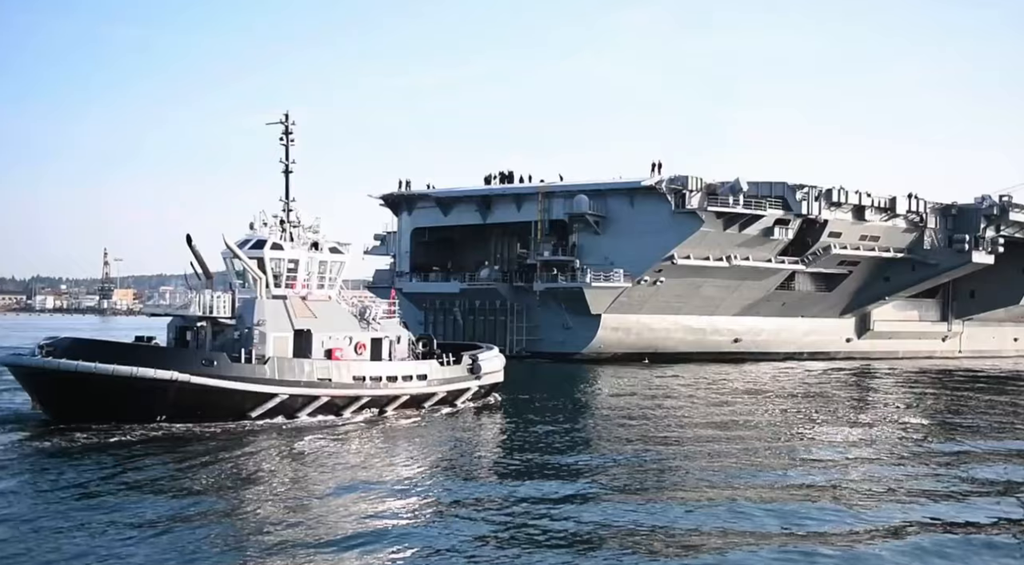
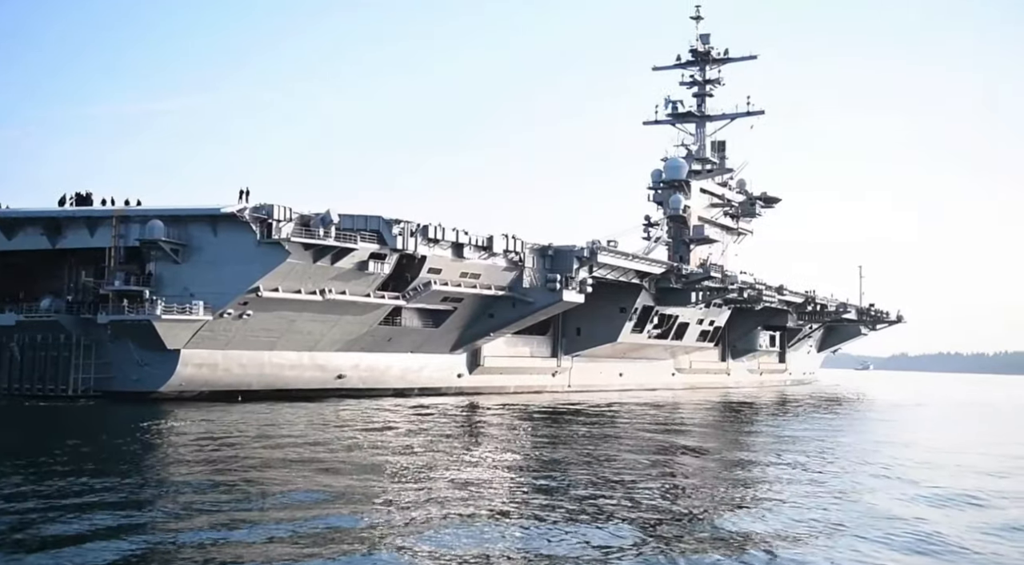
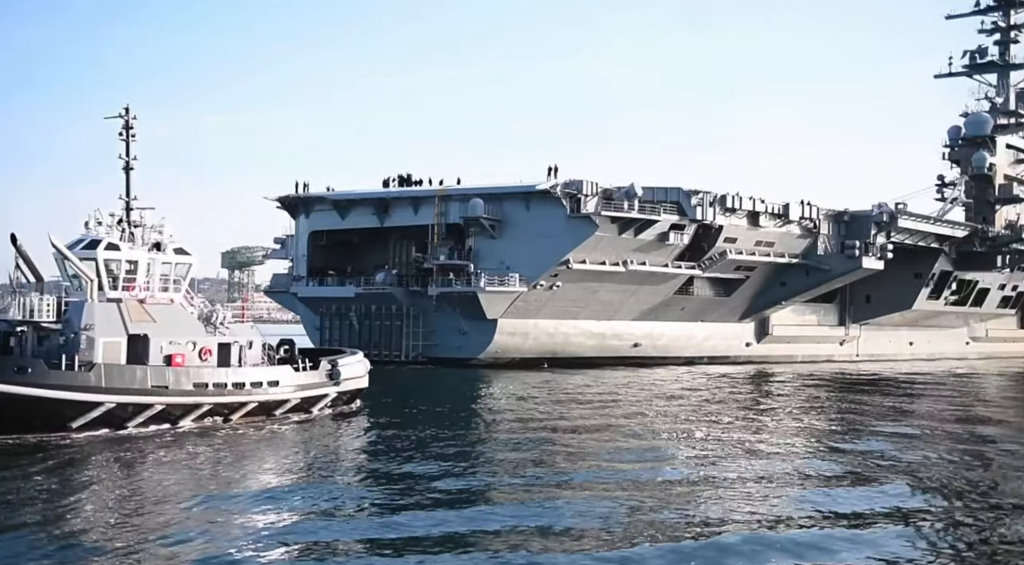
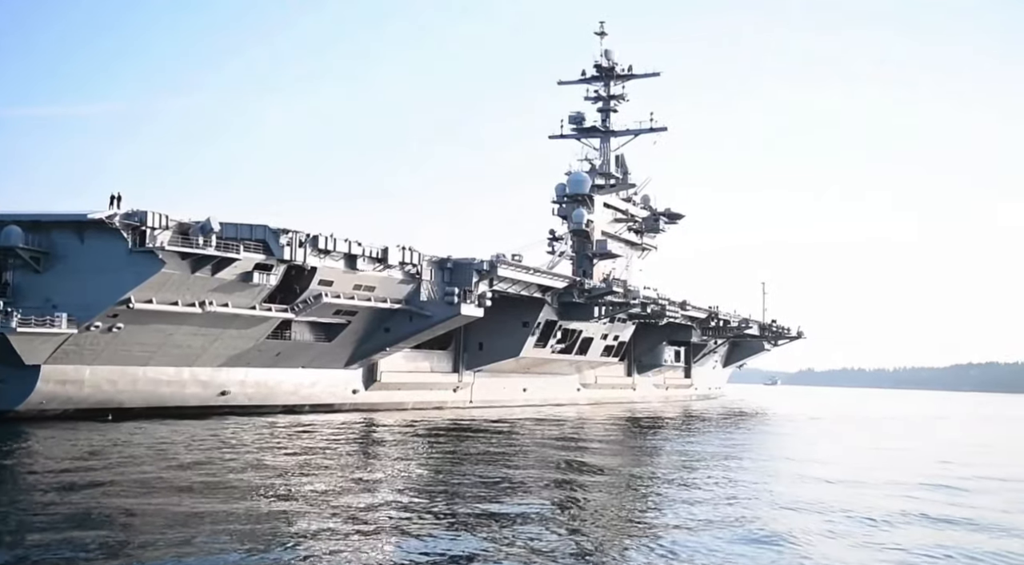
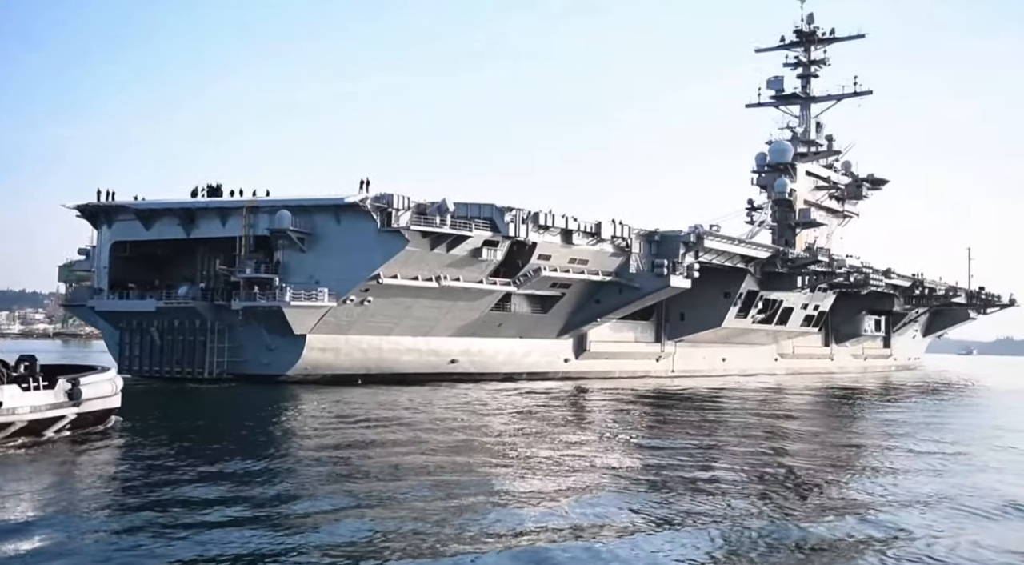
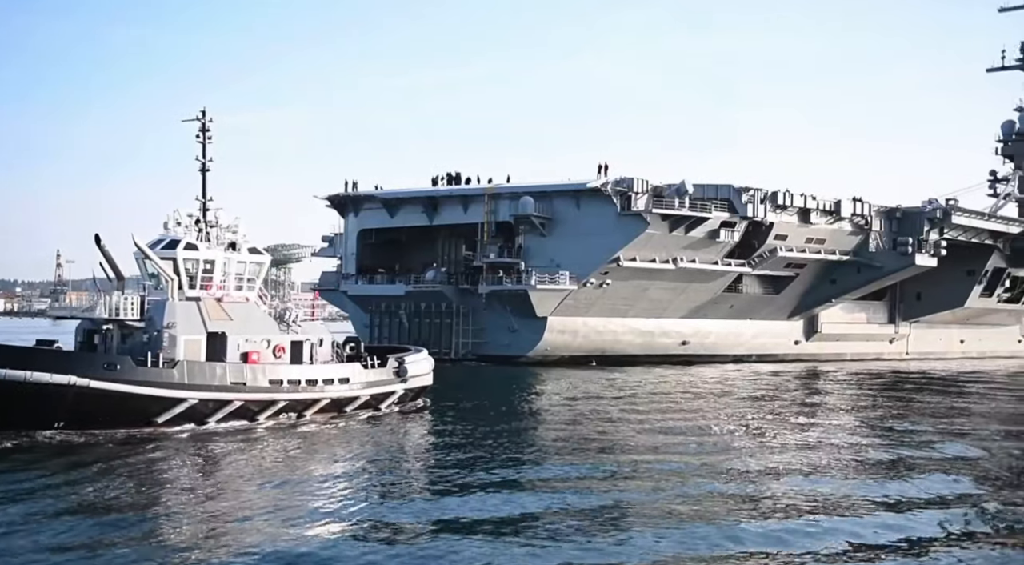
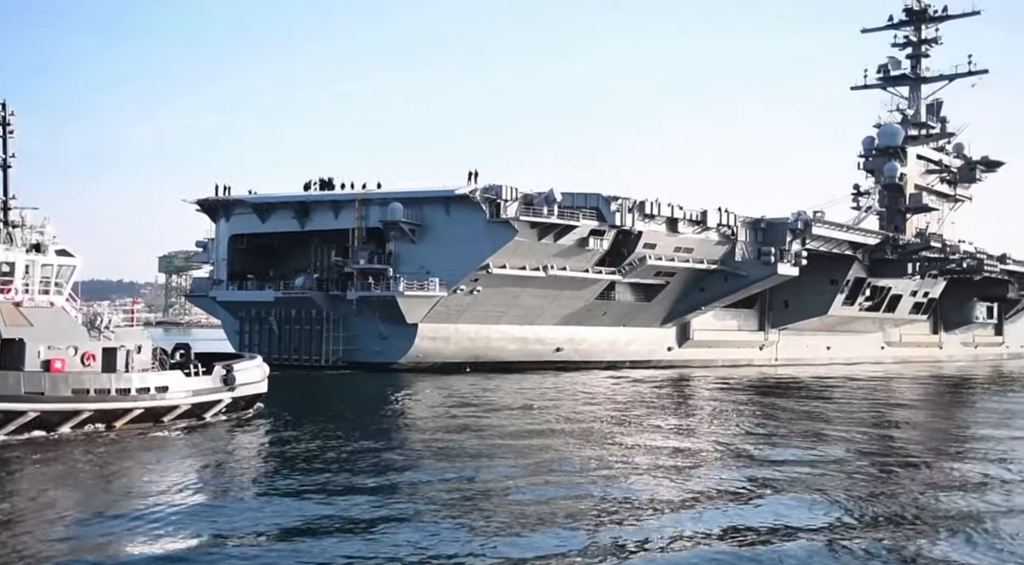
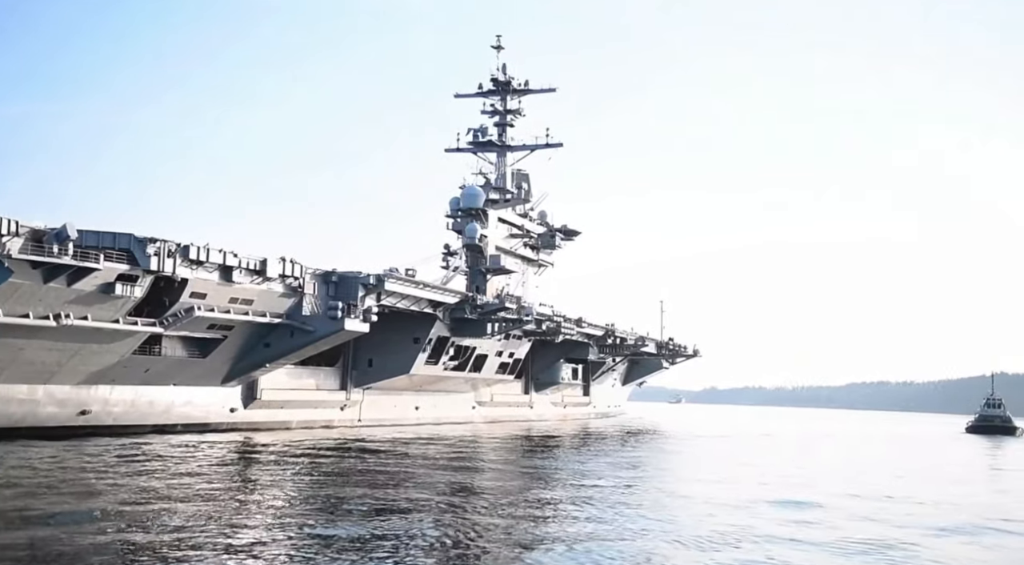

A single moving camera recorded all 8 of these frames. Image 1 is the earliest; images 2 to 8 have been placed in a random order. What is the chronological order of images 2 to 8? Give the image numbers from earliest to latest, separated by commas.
6, 3, 7, 5, 2, 4, 8
